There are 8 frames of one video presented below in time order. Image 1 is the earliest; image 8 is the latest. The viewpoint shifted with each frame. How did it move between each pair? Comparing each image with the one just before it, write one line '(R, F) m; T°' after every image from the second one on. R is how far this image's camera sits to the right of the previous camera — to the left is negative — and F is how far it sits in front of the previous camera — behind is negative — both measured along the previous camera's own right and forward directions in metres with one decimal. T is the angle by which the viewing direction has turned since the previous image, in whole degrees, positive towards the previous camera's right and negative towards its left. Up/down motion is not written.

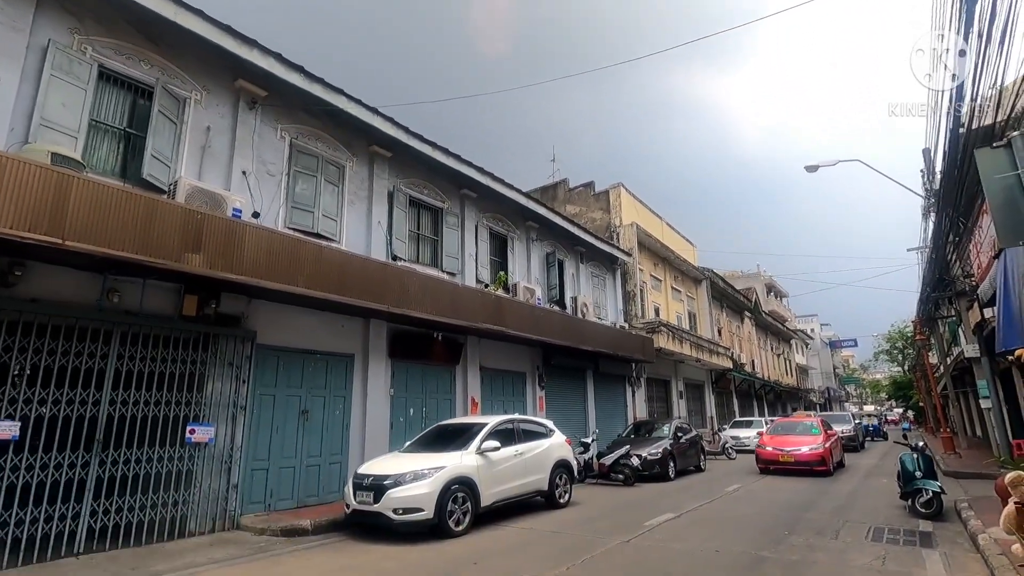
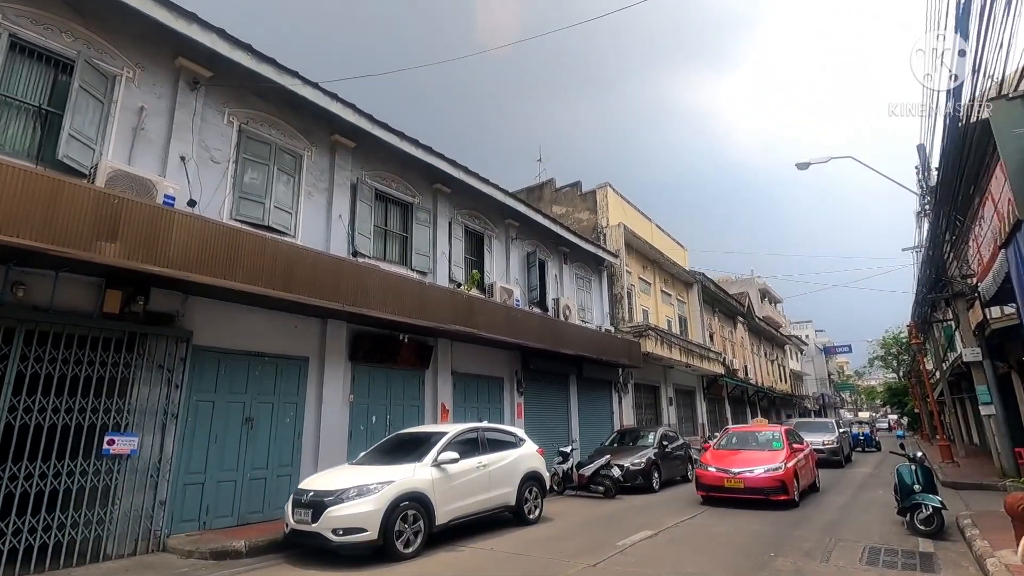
(+0.5, +0.7) m; 0°
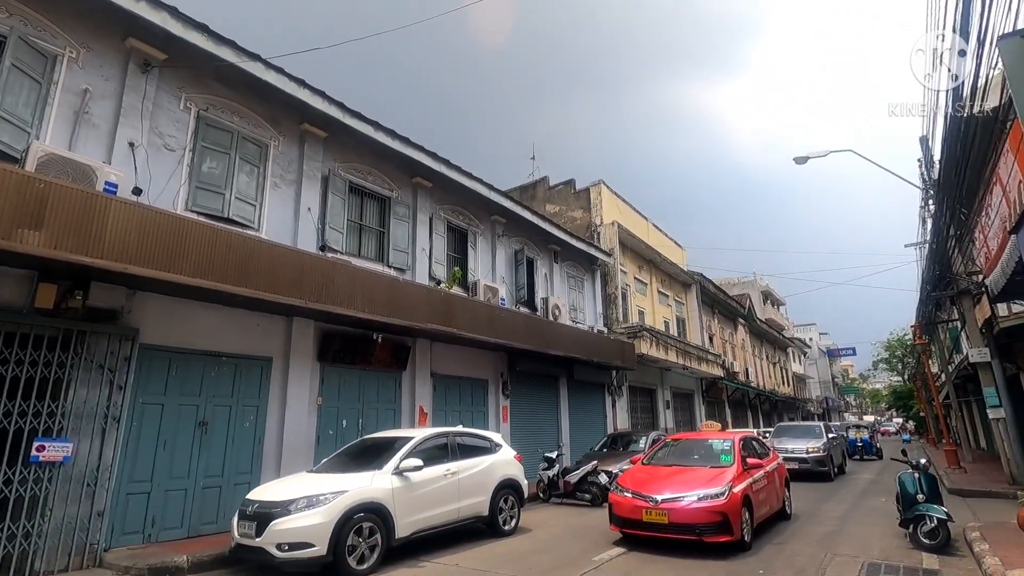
(+0.4, +0.5) m; 0°
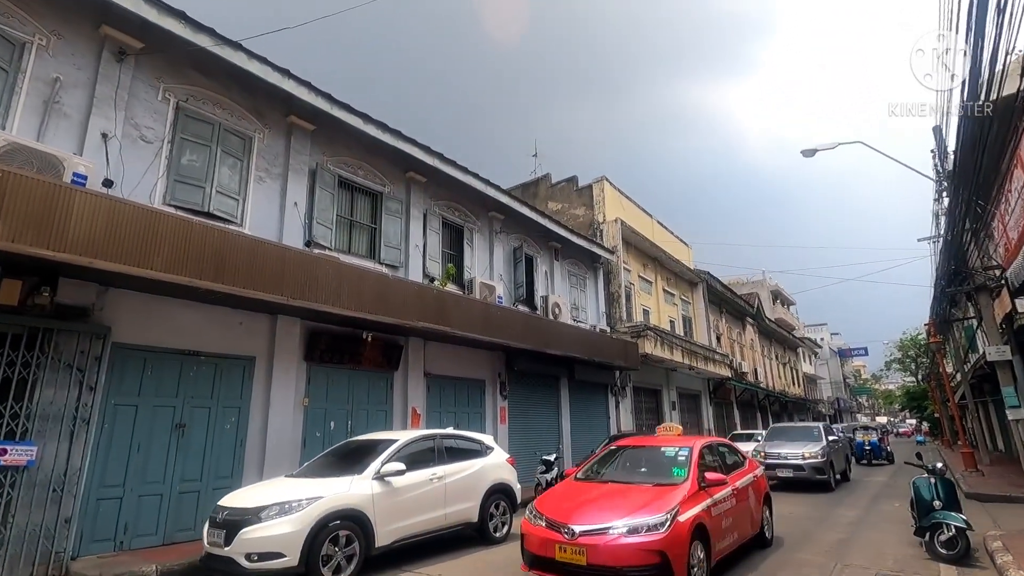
(+0.3, +0.4) m; -1°
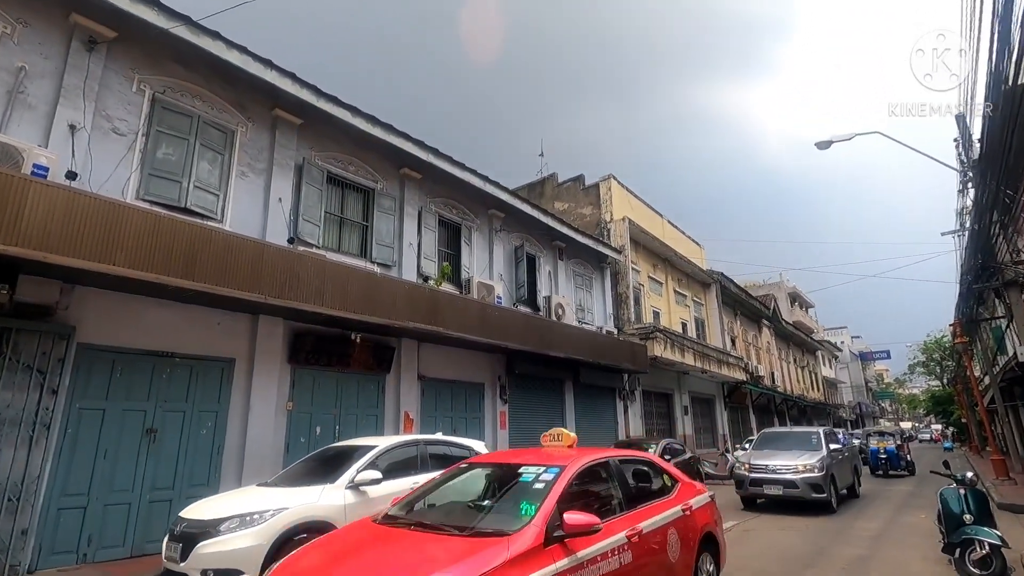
(+0.3, +0.5) m; -2°
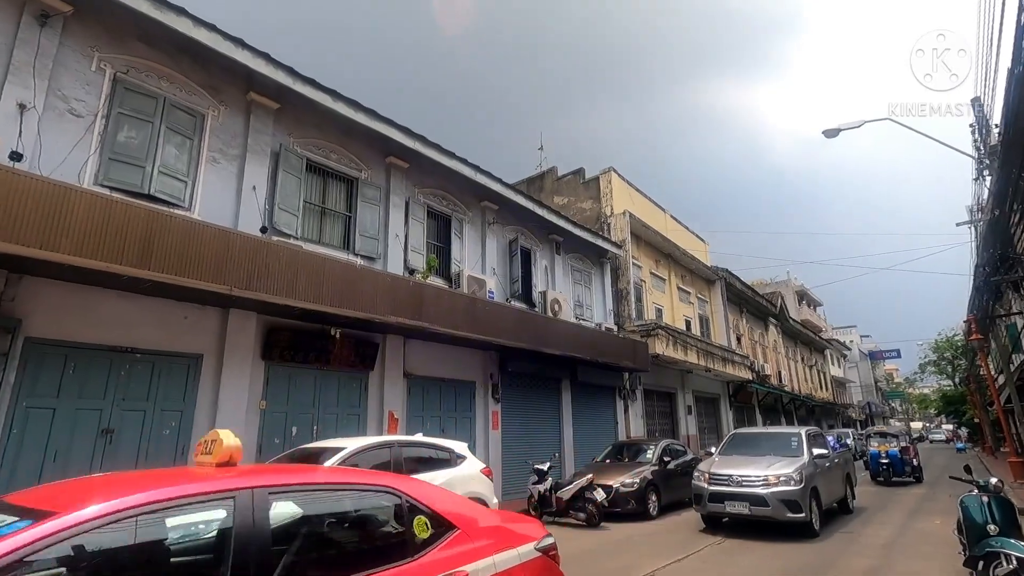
(+0.3, +0.5) m; -1°
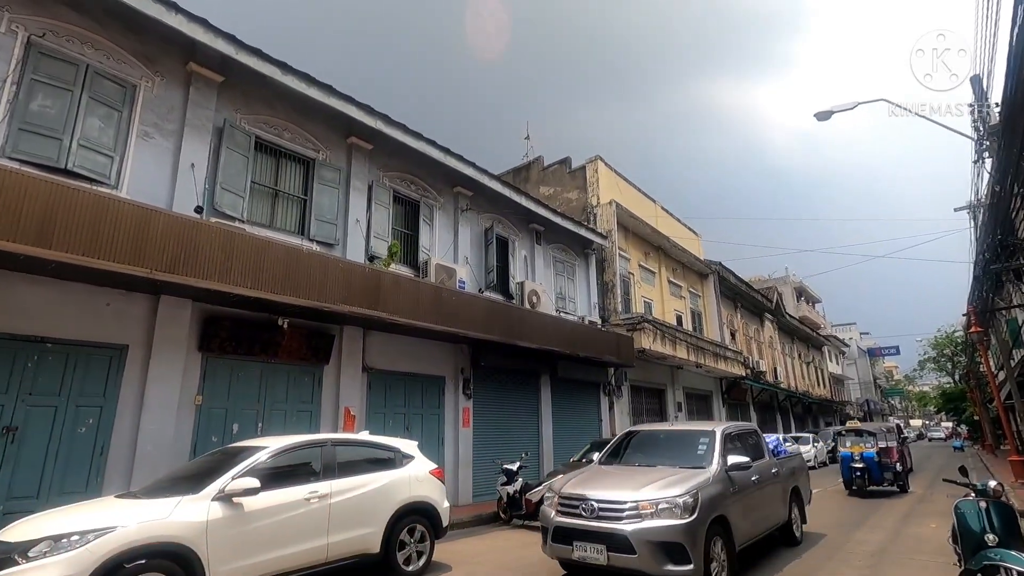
(+0.6, +0.6) m; 0°
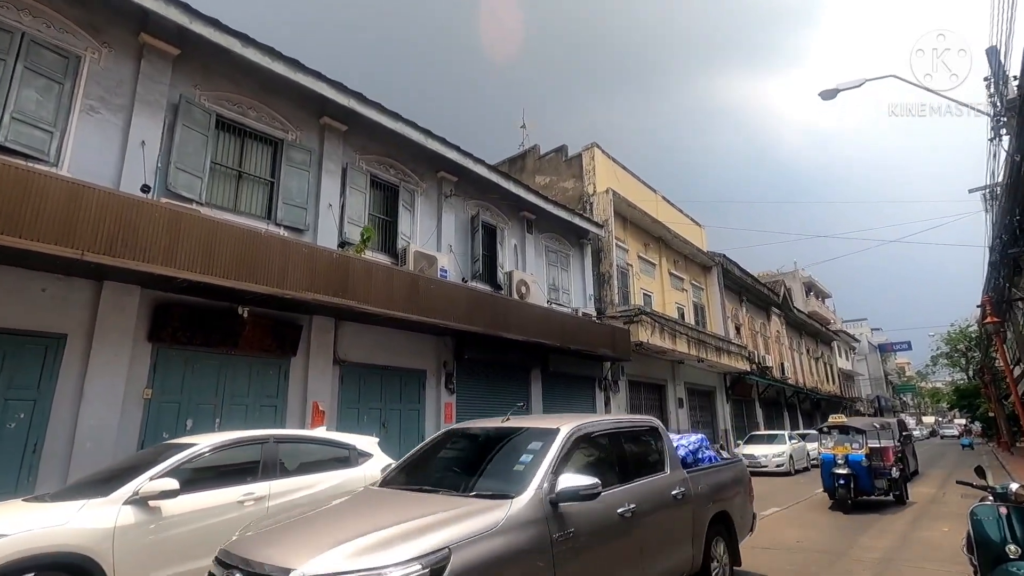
(+0.5, +0.6) m; -1°
